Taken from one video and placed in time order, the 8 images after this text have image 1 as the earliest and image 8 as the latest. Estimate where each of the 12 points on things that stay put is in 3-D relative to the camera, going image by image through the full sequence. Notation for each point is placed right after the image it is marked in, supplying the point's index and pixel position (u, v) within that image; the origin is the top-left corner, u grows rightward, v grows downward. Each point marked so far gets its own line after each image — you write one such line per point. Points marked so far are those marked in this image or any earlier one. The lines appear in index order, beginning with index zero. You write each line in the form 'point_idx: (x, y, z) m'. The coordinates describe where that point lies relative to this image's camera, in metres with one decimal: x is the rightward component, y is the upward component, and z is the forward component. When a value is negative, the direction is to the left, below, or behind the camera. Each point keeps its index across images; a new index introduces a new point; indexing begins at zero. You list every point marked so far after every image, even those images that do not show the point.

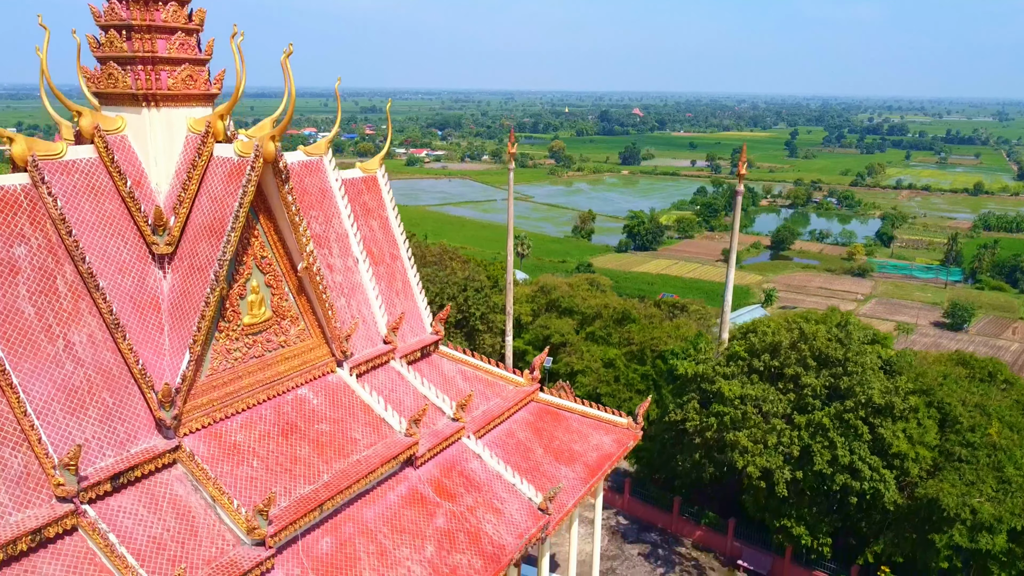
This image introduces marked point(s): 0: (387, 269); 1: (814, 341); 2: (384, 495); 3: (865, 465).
0: (-2.9, +0.4, +13.9) m
1: (+9.0, -1.6, +18.0) m
2: (-2.3, -3.7, +11.1) m
3: (+9.7, -4.9, +16.7) m
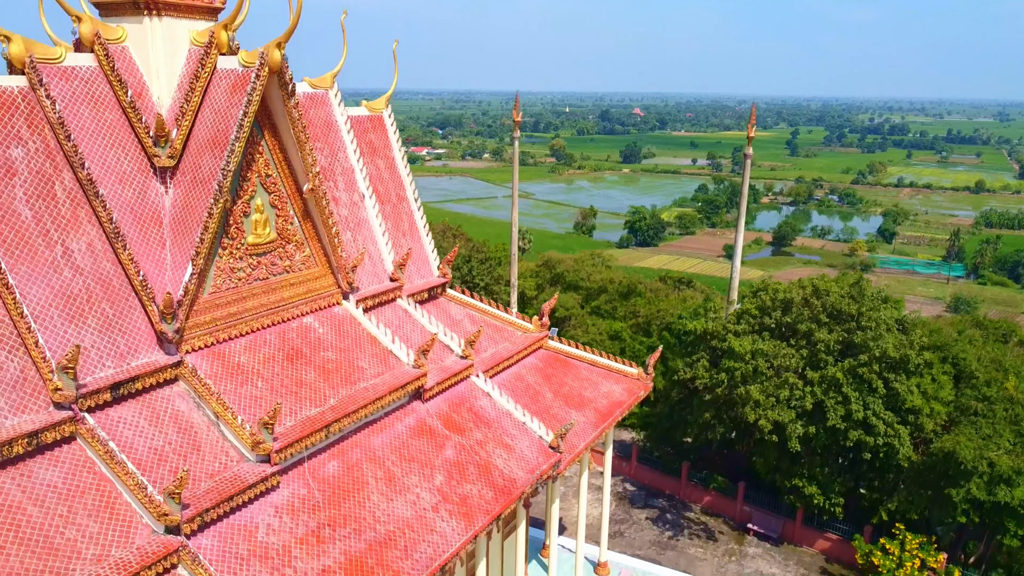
0: (-2.7, +1.8, +13.6) m
1: (+9.2, -0.2, +17.7) m
2: (-2.1, -2.4, +10.8) m
3: (+9.9, -3.6, +16.4) m
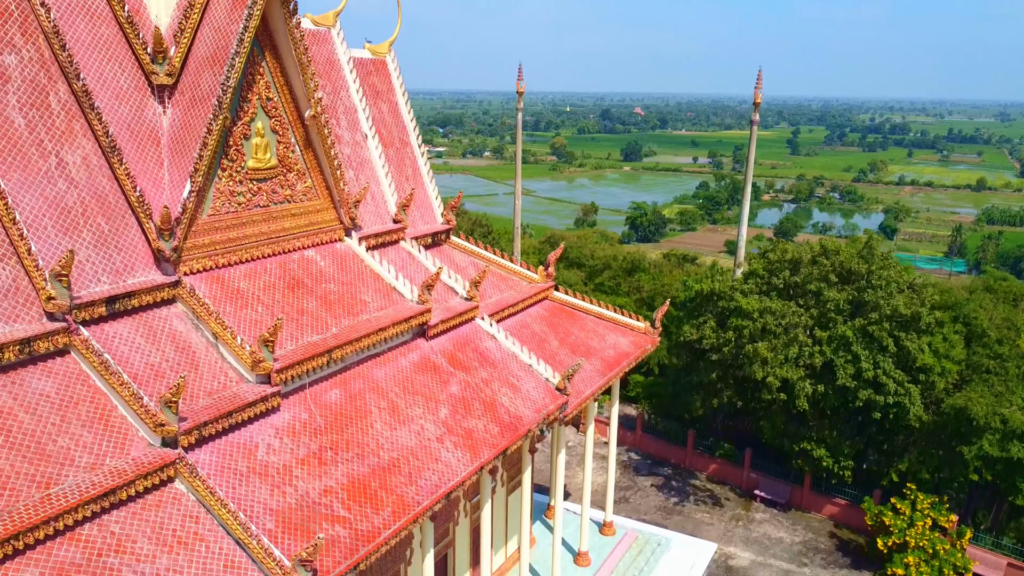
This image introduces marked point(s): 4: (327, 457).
0: (-2.5, +3.0, +13.4) m
1: (+9.3, +0.9, +17.4) m
2: (-2.0, -1.2, +10.5) m
3: (+10.0, -2.4, +16.1) m
4: (-2.6, -2.4, +8.6) m
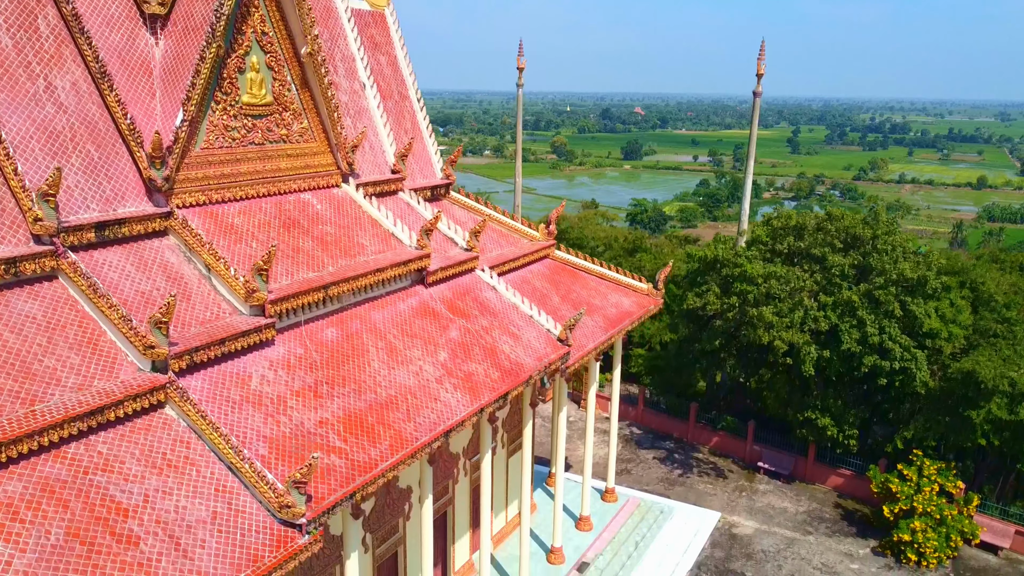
0: (-2.5, +3.9, +13.1) m
1: (+9.3, +1.9, +17.2) m
2: (-2.0, -0.3, +10.3) m
3: (+10.0, -1.5, +15.9) m
4: (-2.6, -1.4, +8.3) m
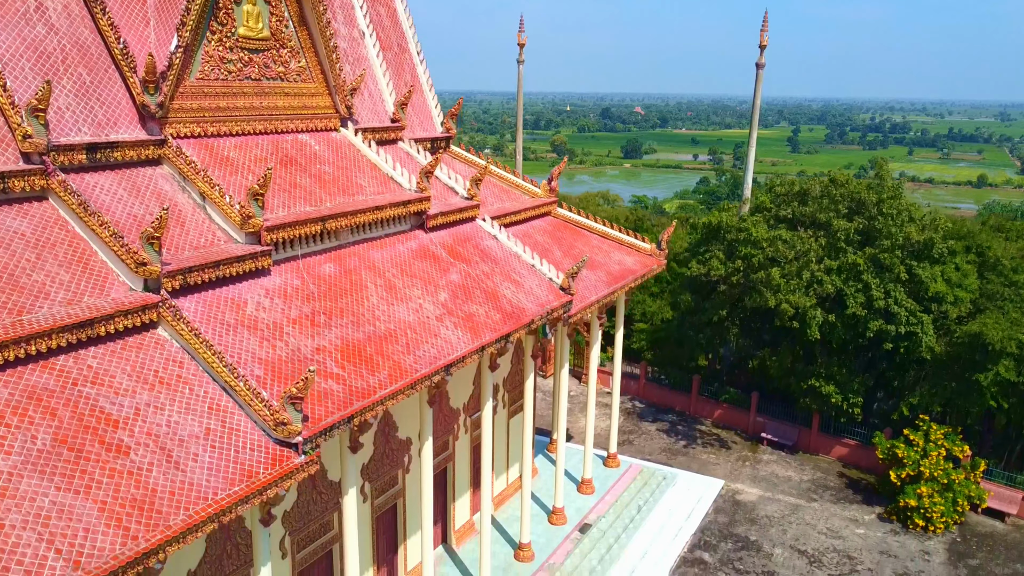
0: (-2.5, +4.9, +12.9) m
1: (+9.3, +2.8, +17.0) m
2: (-2.0, +0.7, +10.1) m
3: (+10.1, -0.5, +15.7) m
4: (-2.6, -0.4, +8.1) m
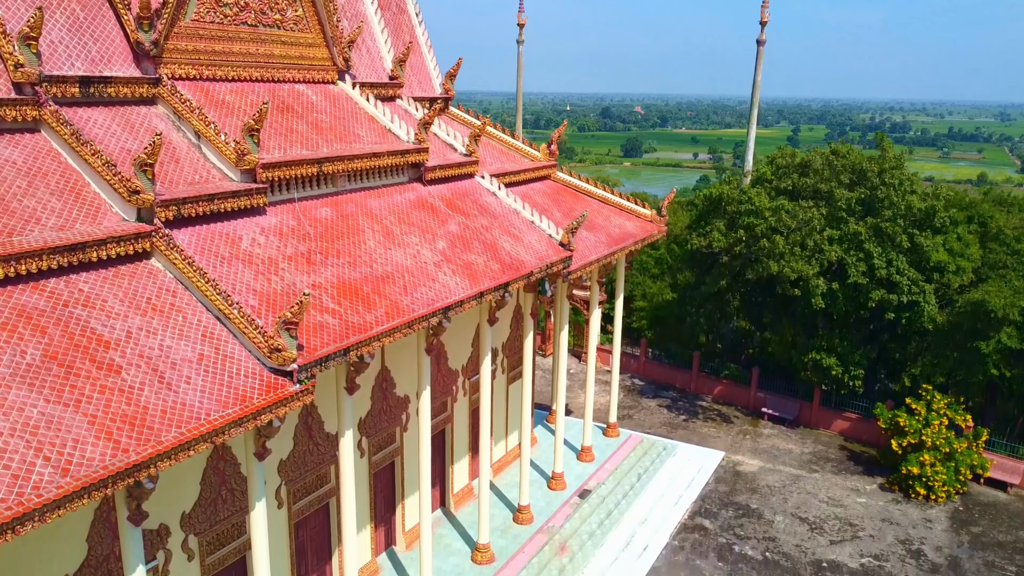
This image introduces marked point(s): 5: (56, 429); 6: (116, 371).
0: (-2.5, +5.7, +12.8) m
1: (+9.3, +3.6, +16.9) m
2: (-2.0, +1.5, +10.0) m
3: (+10.0, +0.3, +15.6) m
4: (-2.6, +0.4, +8.0) m
5: (-4.0, -1.2, +5.3) m
6: (-3.8, -0.8, +5.9) m
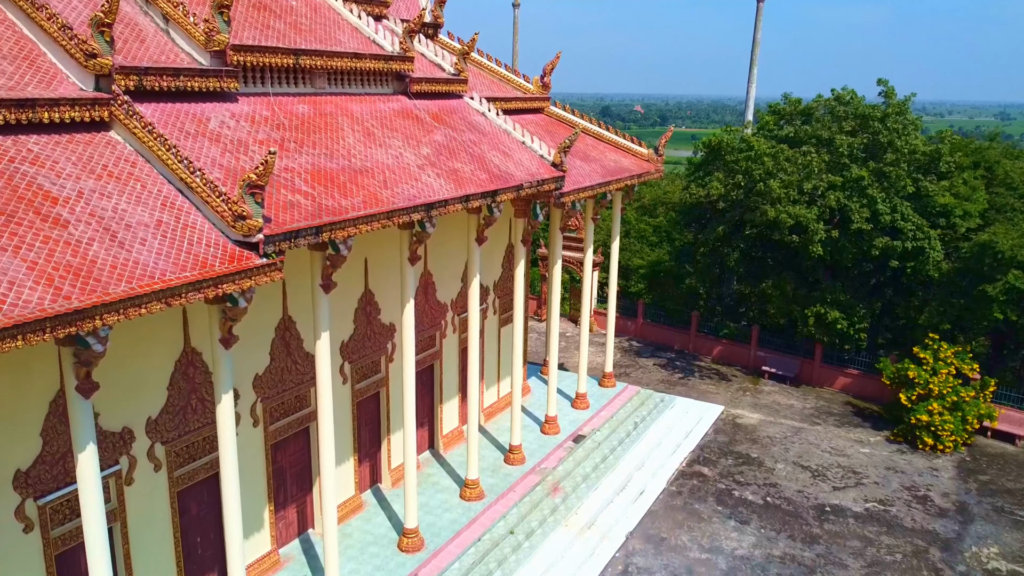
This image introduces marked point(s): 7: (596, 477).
0: (-2.7, +7.1, +12.4) m
1: (+9.1, +5.0, +16.4) m
2: (-2.2, +2.9, +9.5) m
3: (+9.9, +1.7, +15.1) m
4: (-2.8, +1.8, +7.6) m
5: (-4.1, +0.1, +4.8) m
6: (-4.0, +0.6, +5.4) m
7: (+1.7, -3.8, +12.3) m
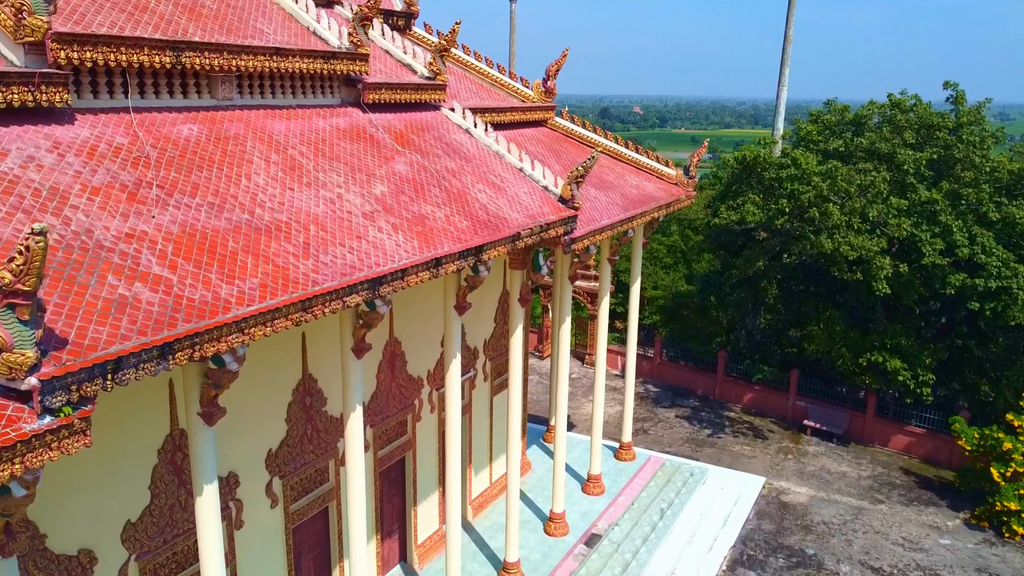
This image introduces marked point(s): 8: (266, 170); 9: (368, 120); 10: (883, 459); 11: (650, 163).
0: (-2.8, +6.0, +9.6) m
1: (+9.0, +4.0, +13.7) m
2: (-2.2, +1.9, +6.7) m
3: (+9.8, +0.7, +12.4) m
4: (-2.8, +0.7, +4.8) m
5: (-4.2, -0.9, +2.0) m
6: (-4.1, -0.5, +2.6) m
7: (+1.6, -4.9, +9.5) m
8: (-2.3, +1.1, +5.6) m
9: (-1.7, +2.0, +7.3) m
10: (+8.8, -4.1, +14.4) m
11: (+2.5, +2.3, +11.0) m
